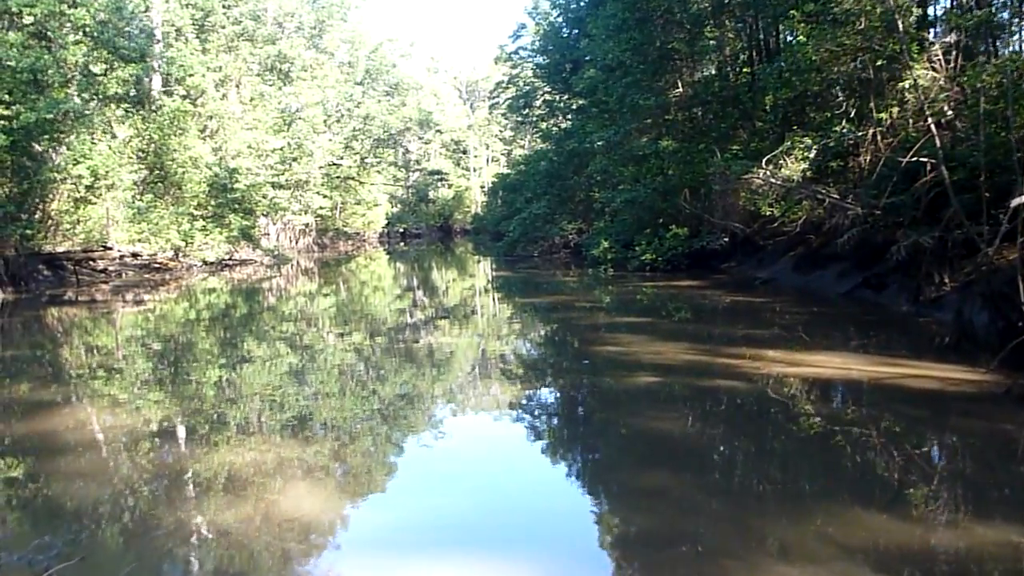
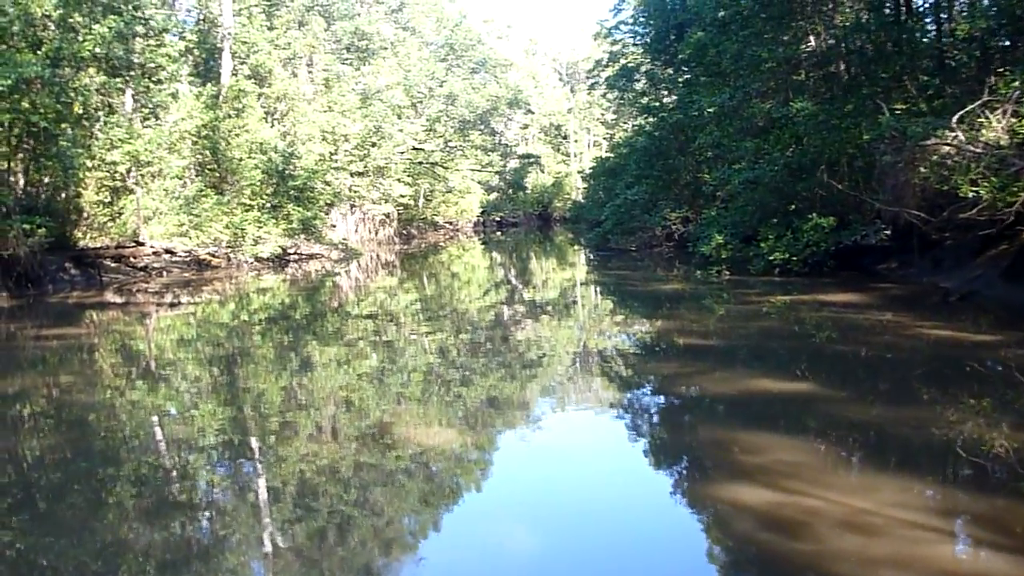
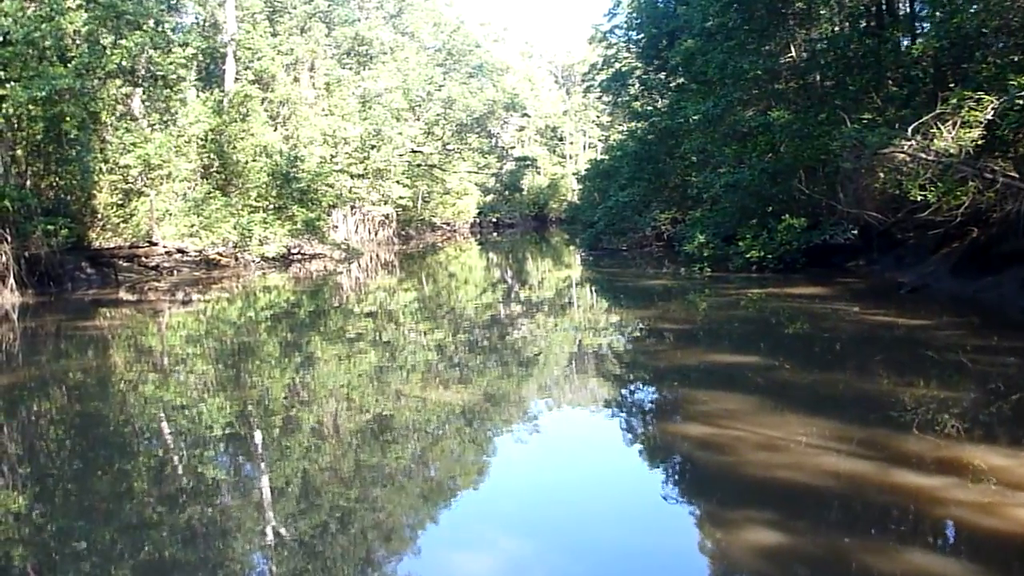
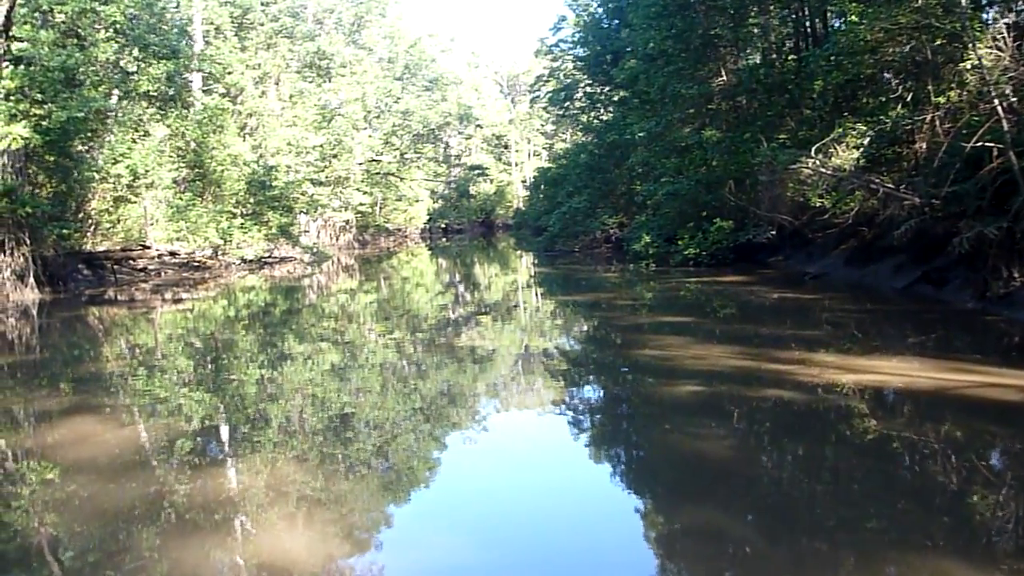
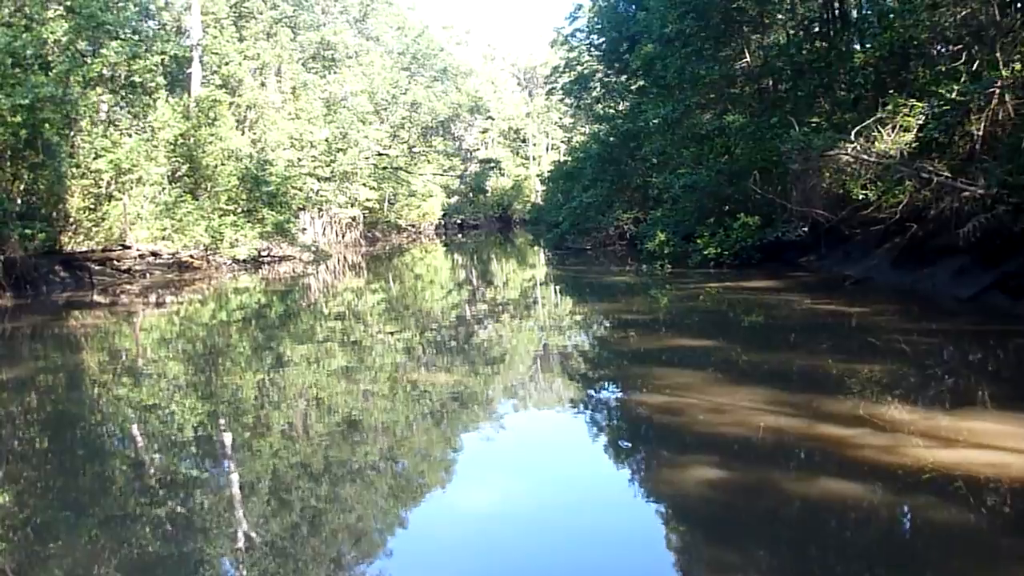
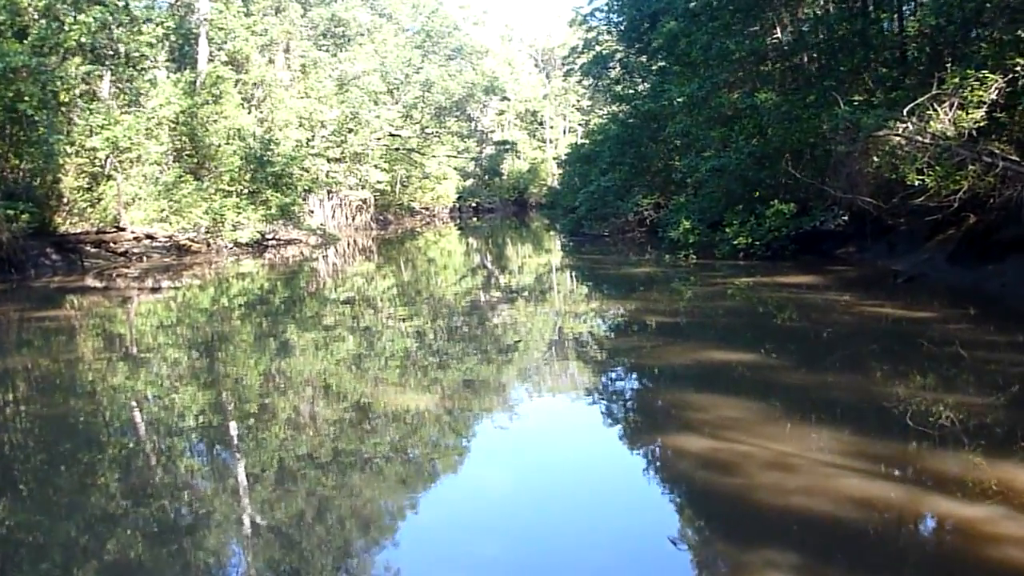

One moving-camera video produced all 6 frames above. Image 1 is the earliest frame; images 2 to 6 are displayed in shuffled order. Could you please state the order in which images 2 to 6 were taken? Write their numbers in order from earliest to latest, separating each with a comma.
4, 5, 3, 6, 2
